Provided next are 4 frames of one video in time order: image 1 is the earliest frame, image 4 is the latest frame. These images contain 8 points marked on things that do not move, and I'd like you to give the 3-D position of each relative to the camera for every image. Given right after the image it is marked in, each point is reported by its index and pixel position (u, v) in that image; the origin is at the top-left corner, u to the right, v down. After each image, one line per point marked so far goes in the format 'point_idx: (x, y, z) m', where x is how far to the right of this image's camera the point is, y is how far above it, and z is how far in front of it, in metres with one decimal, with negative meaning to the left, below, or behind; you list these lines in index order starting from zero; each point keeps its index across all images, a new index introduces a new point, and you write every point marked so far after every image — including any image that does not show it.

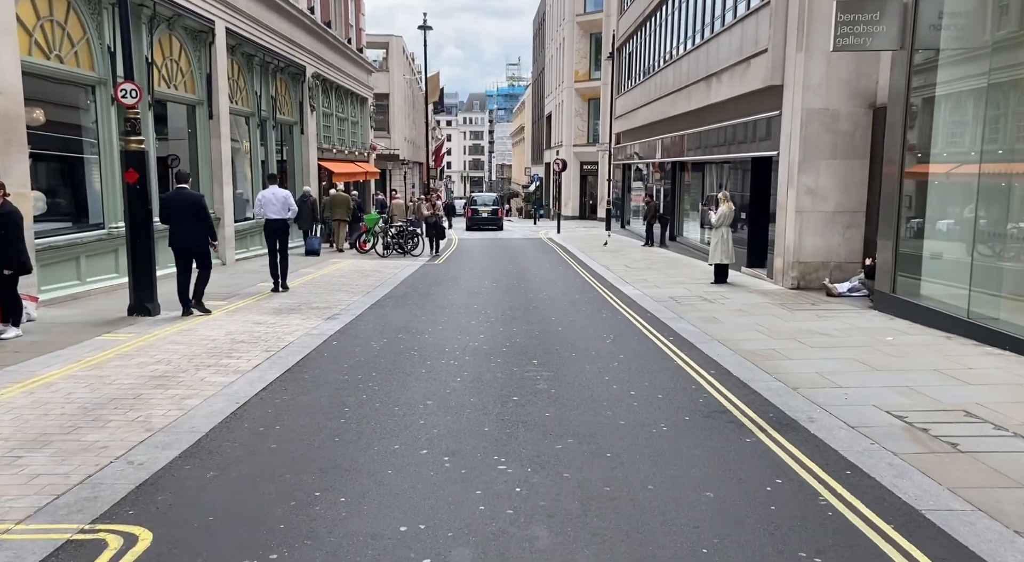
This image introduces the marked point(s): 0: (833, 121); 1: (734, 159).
0: (+5.5, +2.7, +14.5) m
1: (+5.1, +2.8, +19.4) m
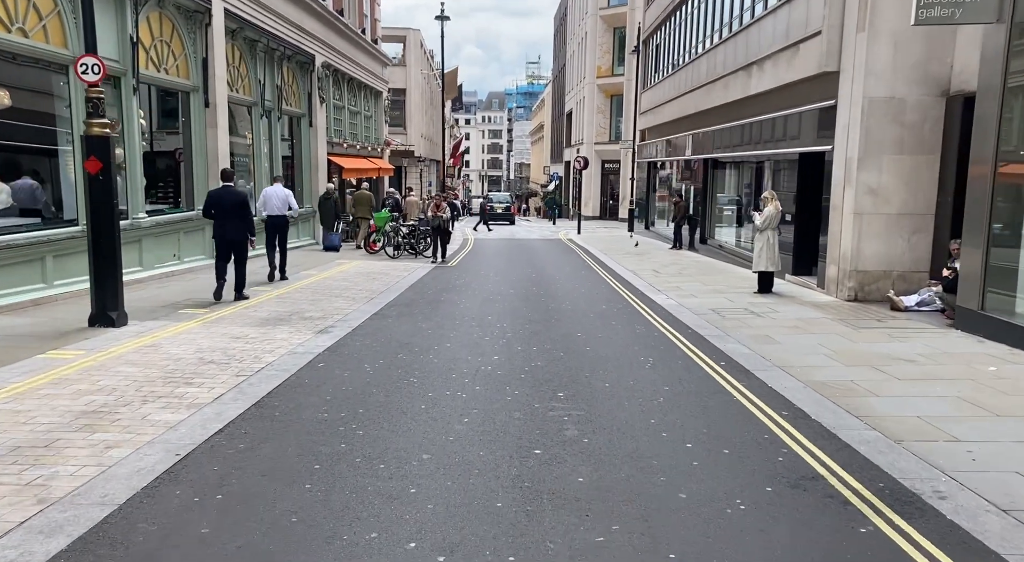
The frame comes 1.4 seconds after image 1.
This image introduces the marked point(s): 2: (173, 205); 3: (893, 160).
0: (+5.8, +2.6, +12.8) m
1: (+5.5, +2.6, +17.7) m
2: (-6.5, +1.5, +16.1) m
3: (+5.8, +1.8, +12.9) m
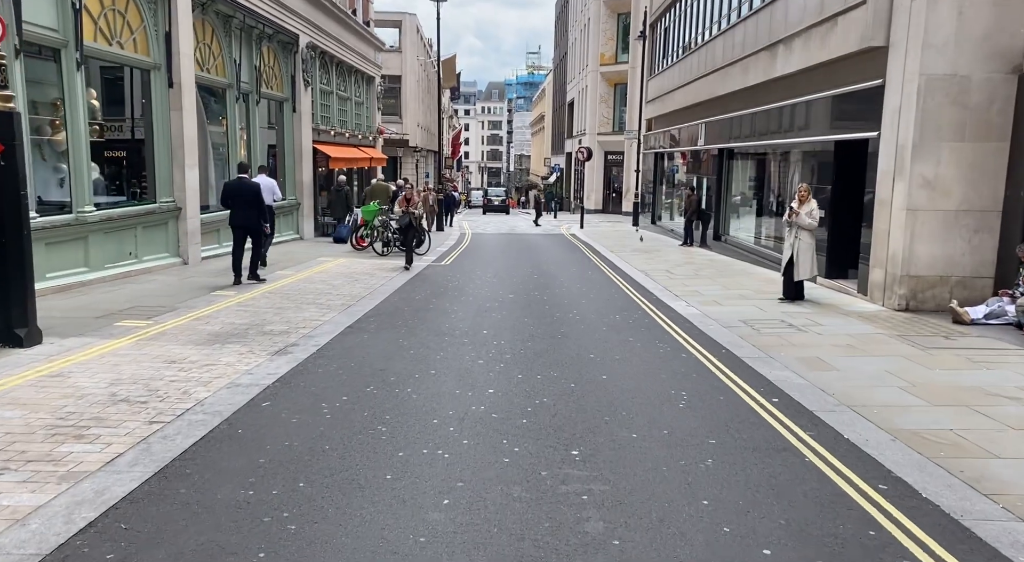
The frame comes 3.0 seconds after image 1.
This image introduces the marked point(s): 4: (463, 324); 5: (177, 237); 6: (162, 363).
0: (+5.8, +2.5, +11.0) m
1: (+5.5, +2.5, +15.9) m
2: (-6.5, +1.4, +14.3) m
3: (+5.8, +1.7, +11.1) m
4: (-0.6, -0.5, +10.3) m
5: (-6.2, +0.8, +15.7) m
6: (-3.1, -0.7, +7.5) m
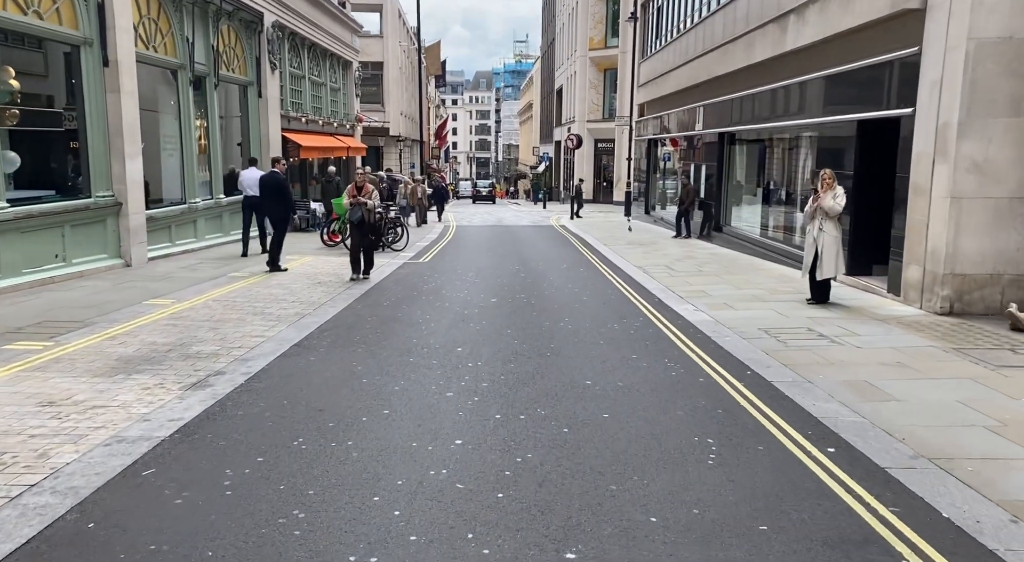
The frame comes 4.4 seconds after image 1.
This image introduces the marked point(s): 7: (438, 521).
0: (+5.6, +2.5, +9.3) m
1: (+5.2, +2.6, +14.3) m
2: (-6.8, +1.3, +12.6) m
3: (+5.6, +1.7, +9.5) m
4: (-0.8, -0.6, +8.6) m
5: (-6.5, +0.7, +13.9) m
6: (-3.3, -0.9, +5.8) m
7: (-0.4, -1.1, +4.0) m
